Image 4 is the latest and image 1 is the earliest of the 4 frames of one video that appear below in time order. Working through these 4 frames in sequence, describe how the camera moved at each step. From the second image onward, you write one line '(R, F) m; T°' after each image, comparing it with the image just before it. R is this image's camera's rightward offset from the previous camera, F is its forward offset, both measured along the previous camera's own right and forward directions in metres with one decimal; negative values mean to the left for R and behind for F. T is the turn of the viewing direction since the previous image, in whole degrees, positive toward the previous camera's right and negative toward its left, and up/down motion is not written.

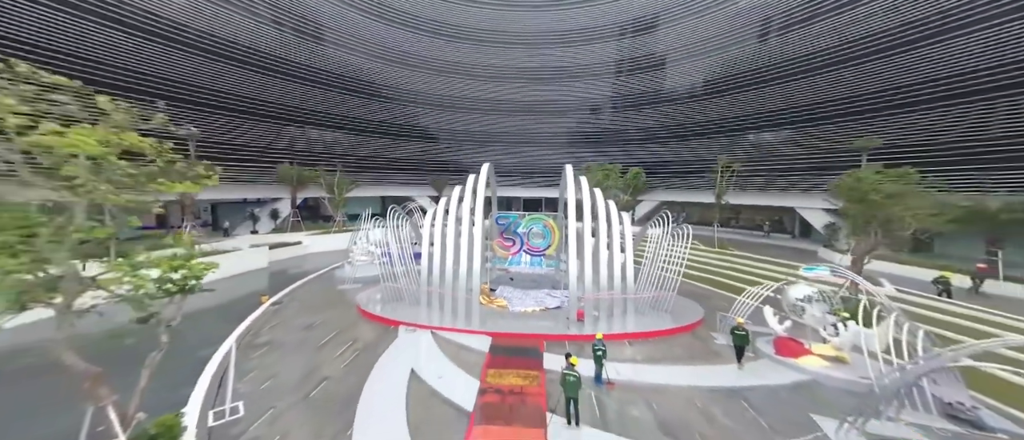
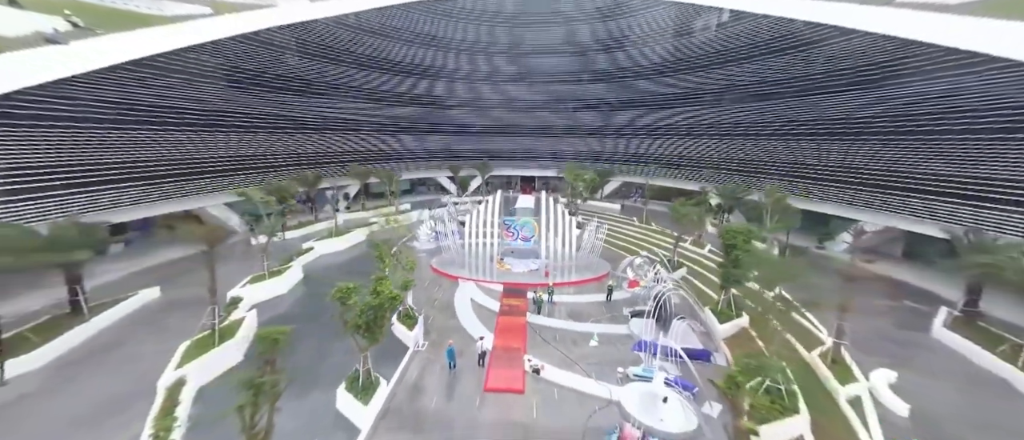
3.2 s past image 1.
(+0.2, -9.8) m; 0°
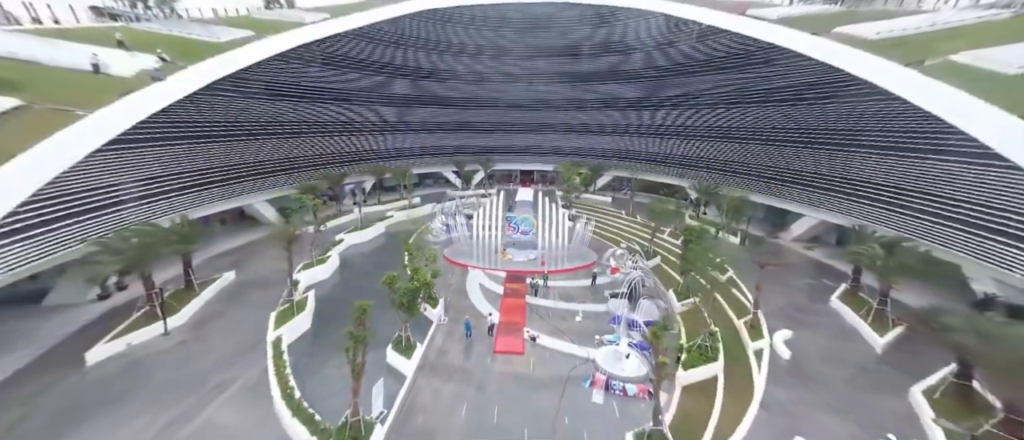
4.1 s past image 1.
(-0.2, -3.4) m; 0°
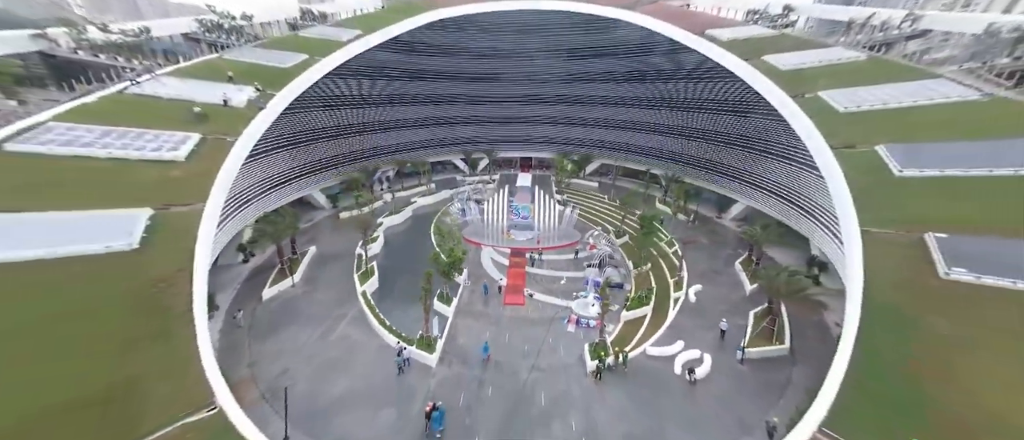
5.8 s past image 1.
(-0.5, -6.3) m; +1°
